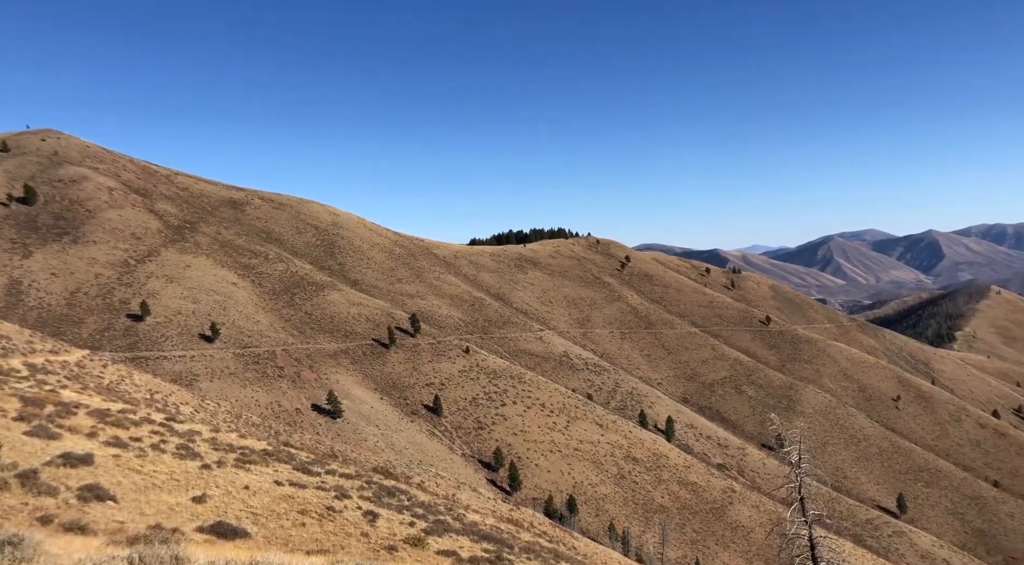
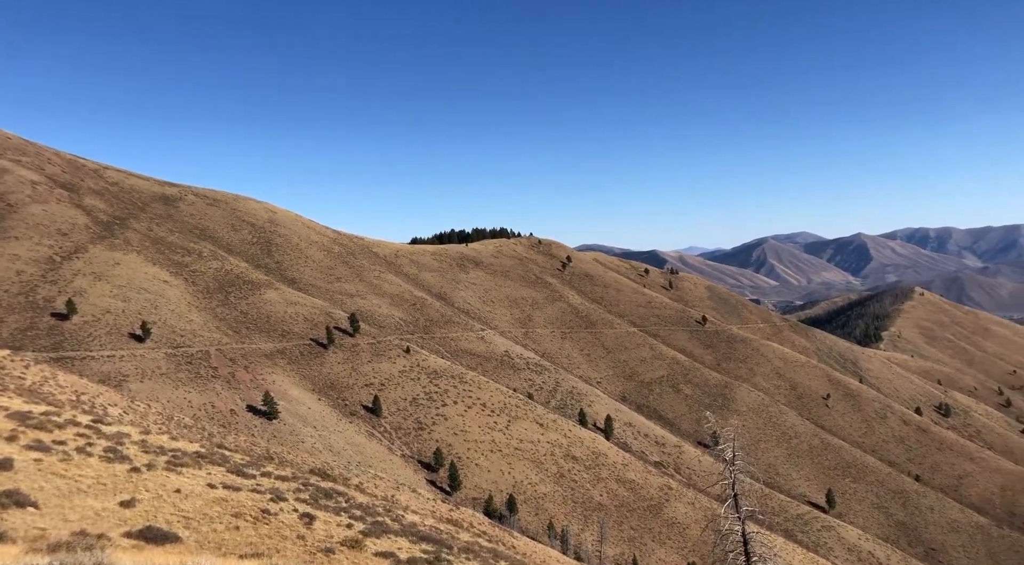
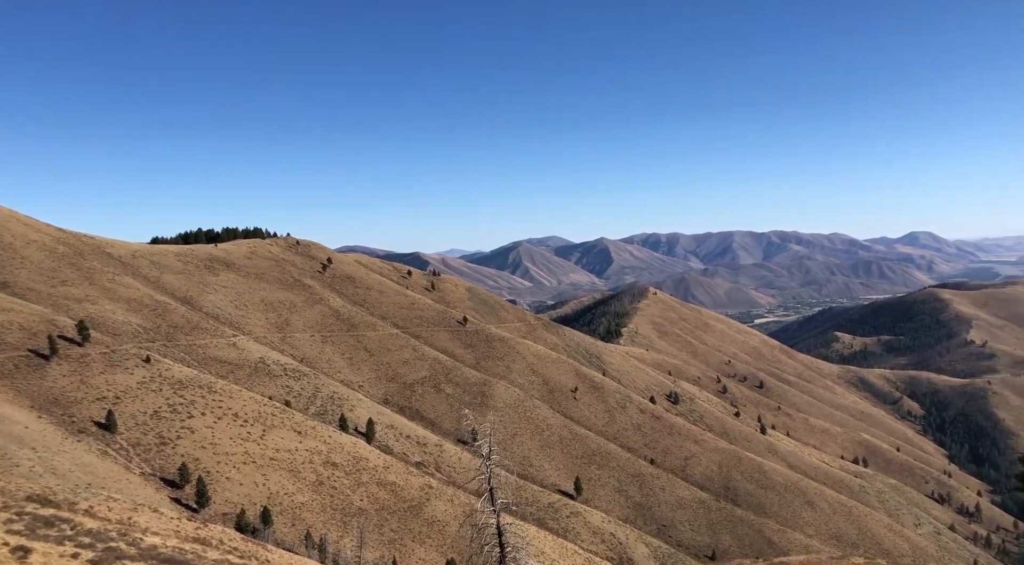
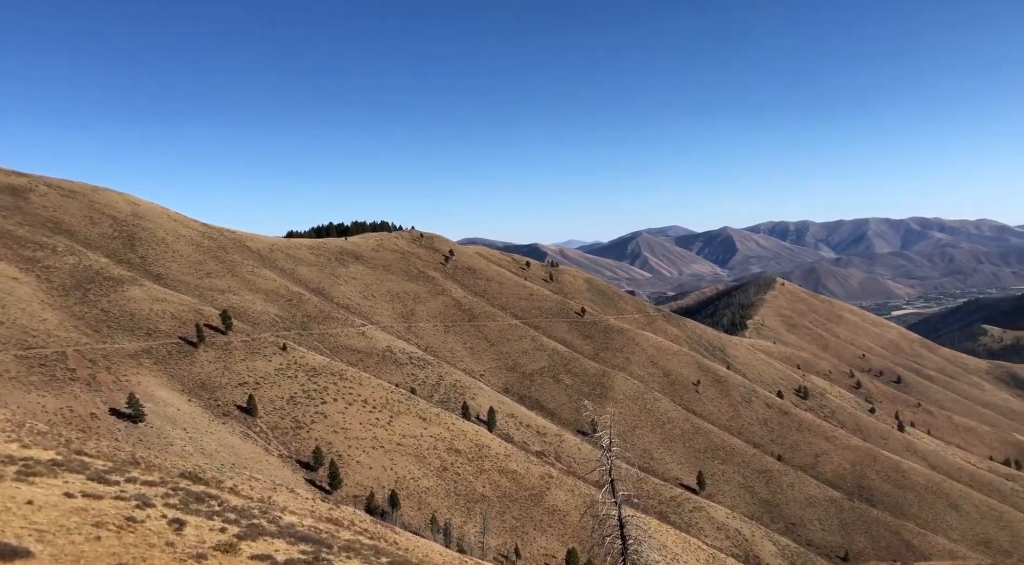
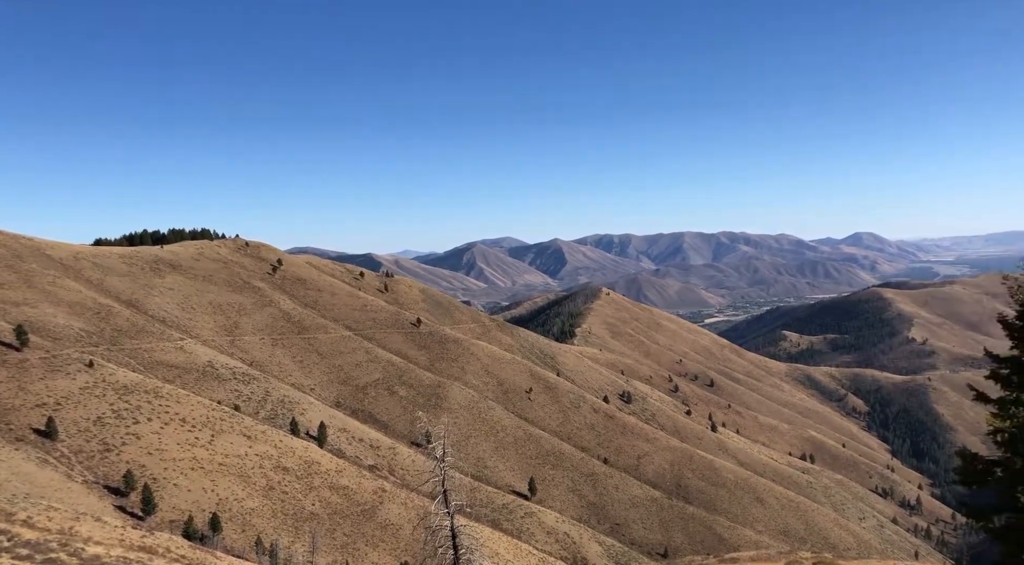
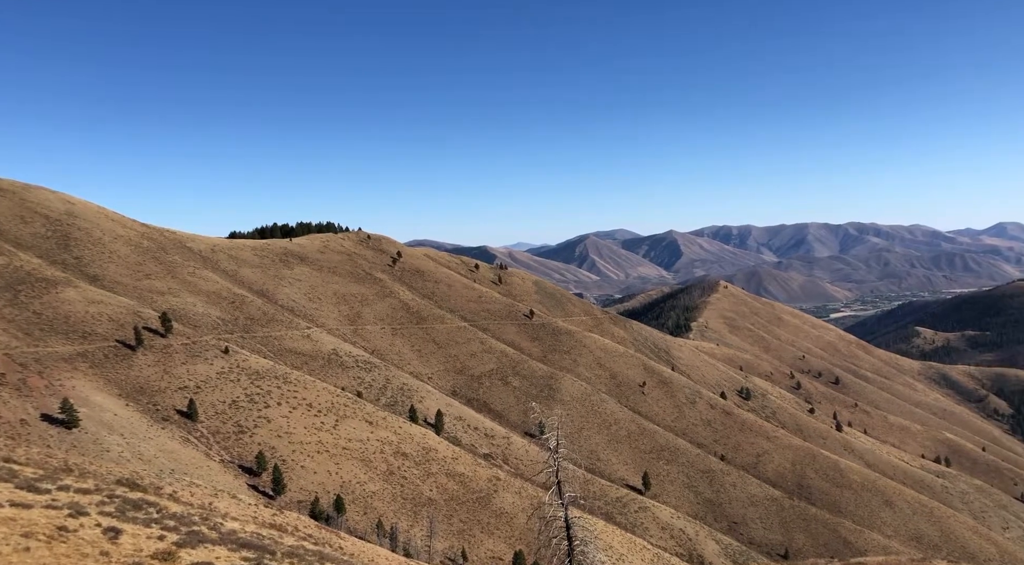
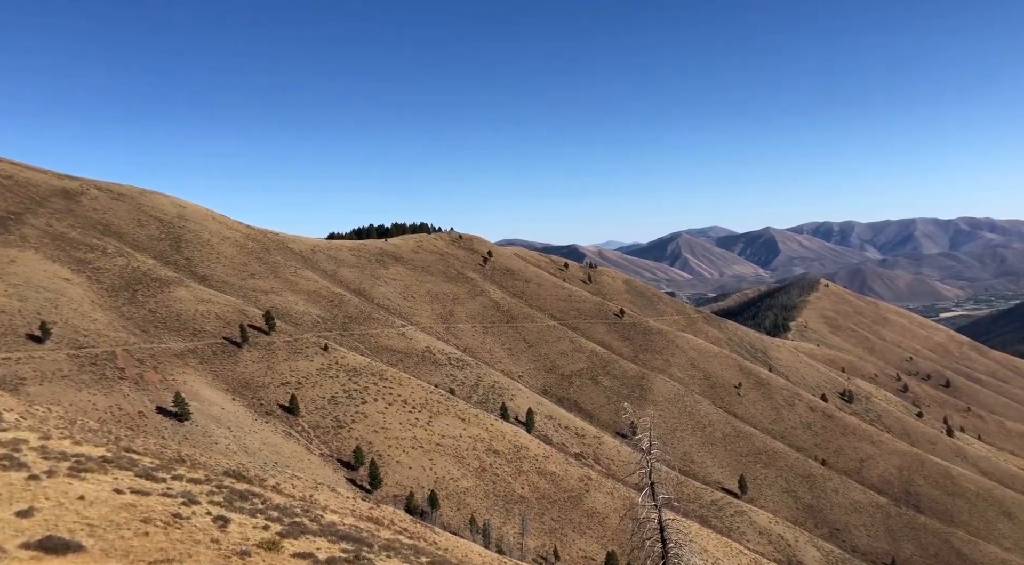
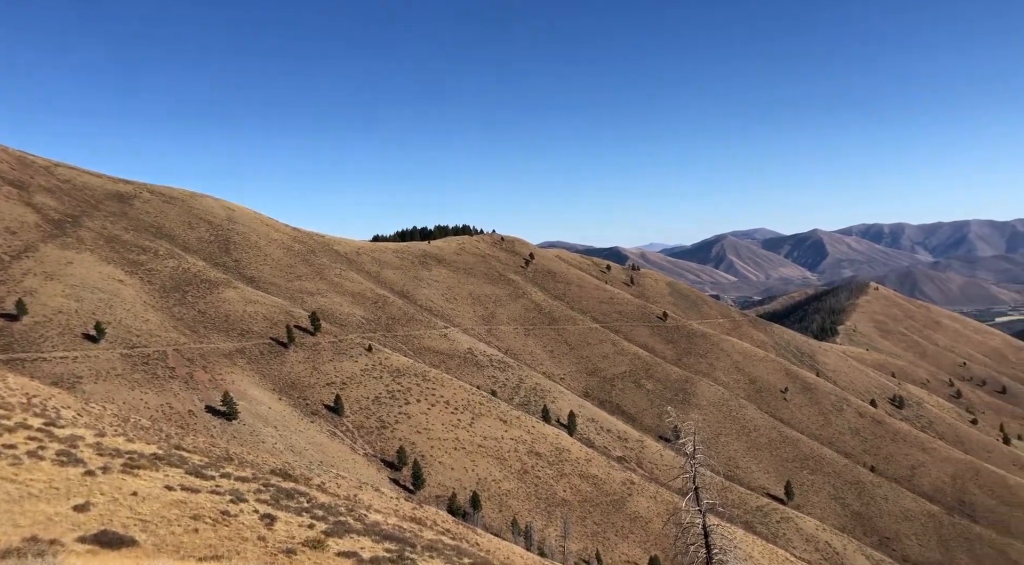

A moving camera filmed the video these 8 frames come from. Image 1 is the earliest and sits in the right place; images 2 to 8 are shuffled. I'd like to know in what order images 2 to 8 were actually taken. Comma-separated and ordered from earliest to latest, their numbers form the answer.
2, 8, 7, 4, 6, 3, 5
